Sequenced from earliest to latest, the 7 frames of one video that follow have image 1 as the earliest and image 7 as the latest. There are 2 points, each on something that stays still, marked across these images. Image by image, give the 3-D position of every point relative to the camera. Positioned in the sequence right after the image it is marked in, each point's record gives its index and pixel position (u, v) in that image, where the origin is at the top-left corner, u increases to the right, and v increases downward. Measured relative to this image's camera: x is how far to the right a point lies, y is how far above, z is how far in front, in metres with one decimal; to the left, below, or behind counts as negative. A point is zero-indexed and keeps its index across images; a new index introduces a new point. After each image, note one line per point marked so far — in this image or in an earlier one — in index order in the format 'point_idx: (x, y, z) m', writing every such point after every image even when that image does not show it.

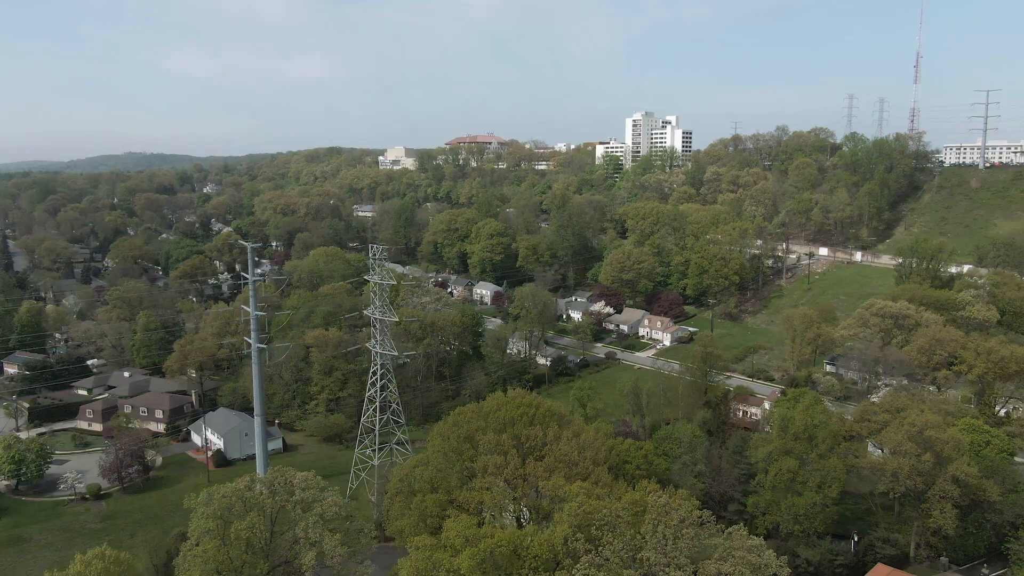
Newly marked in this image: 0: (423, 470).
0: (-2.0, -4.1, +17.2) m
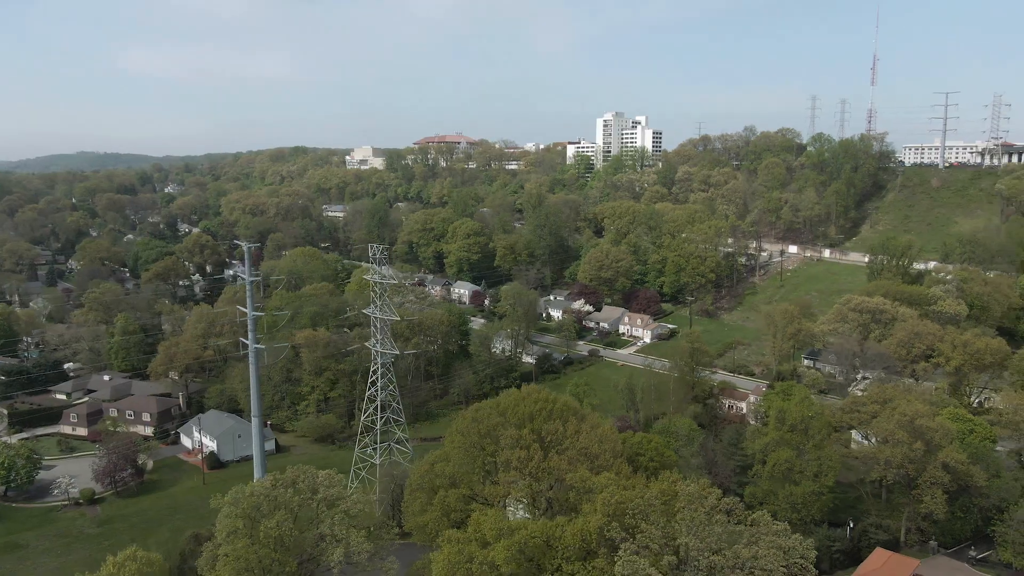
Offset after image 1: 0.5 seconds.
0: (-1.5, -4.1, +17.4) m
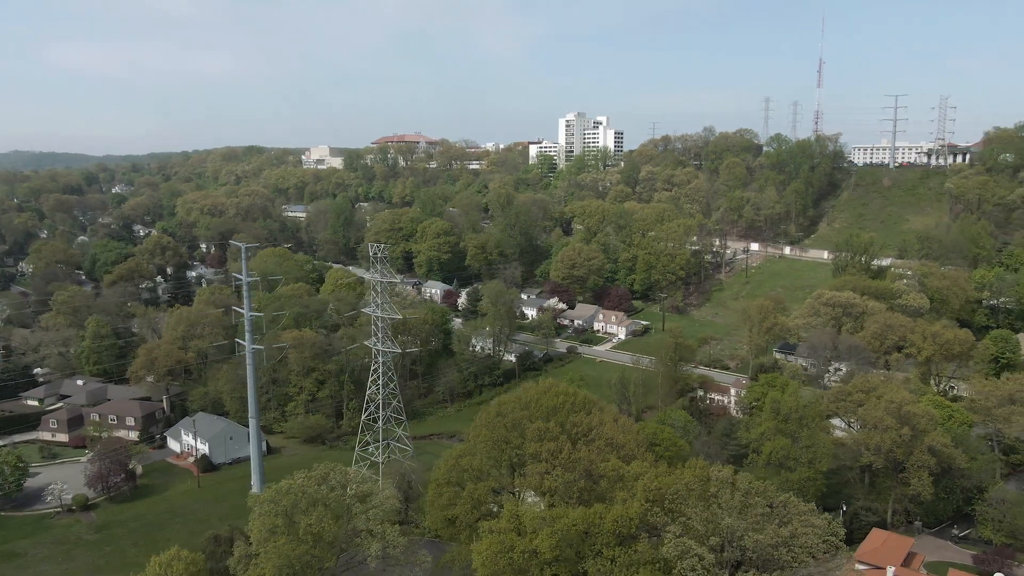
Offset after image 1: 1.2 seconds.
0: (-0.9, -4.0, +17.8) m
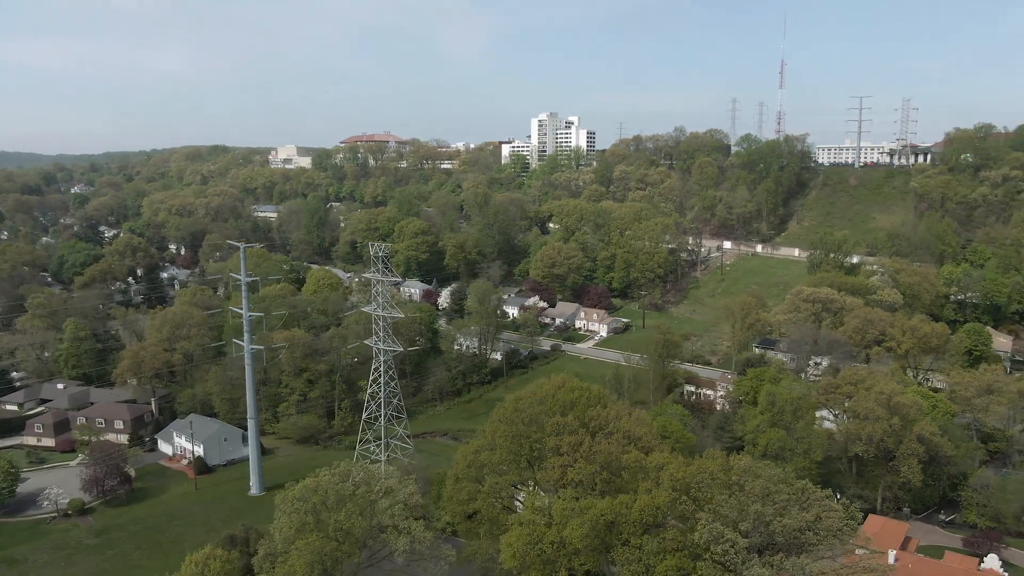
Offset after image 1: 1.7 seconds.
0: (-0.5, -3.9, +18.1) m
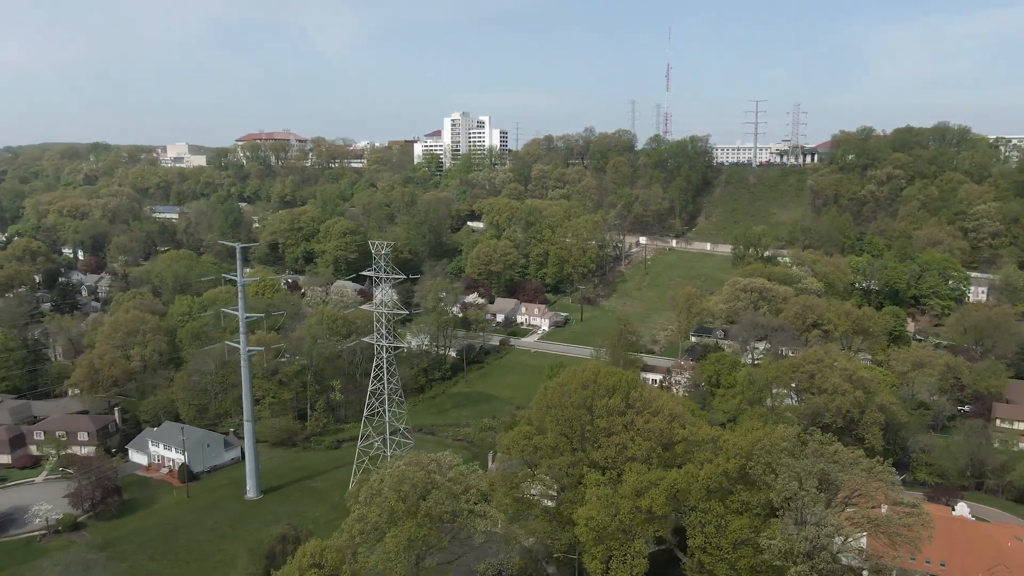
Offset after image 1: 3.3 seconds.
0: (+0.8, -3.8, +19.2) m
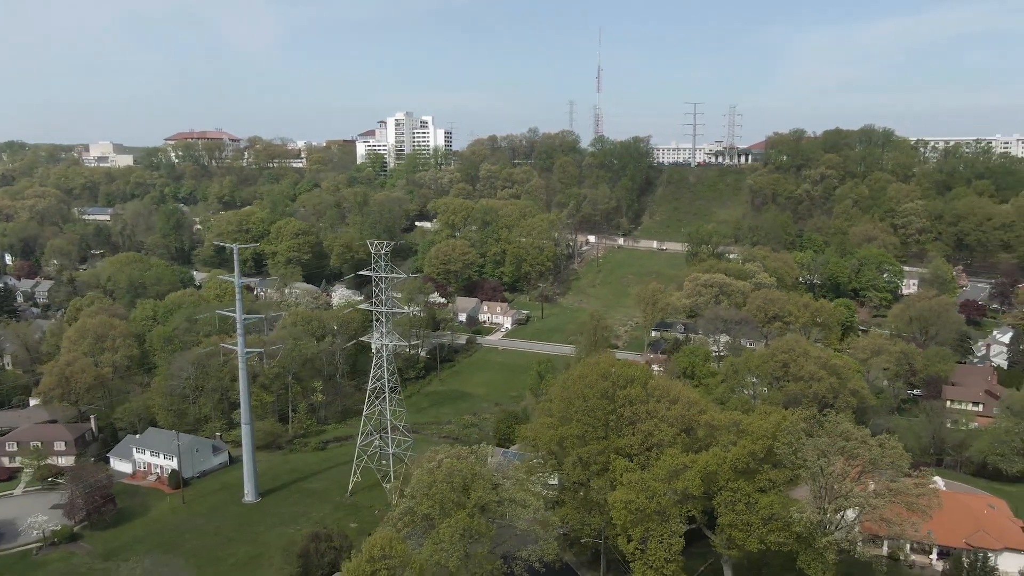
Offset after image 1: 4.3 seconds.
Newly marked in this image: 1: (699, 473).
0: (+1.6, -3.7, +20.0) m
1: (+4.3, -4.3, +17.7) m
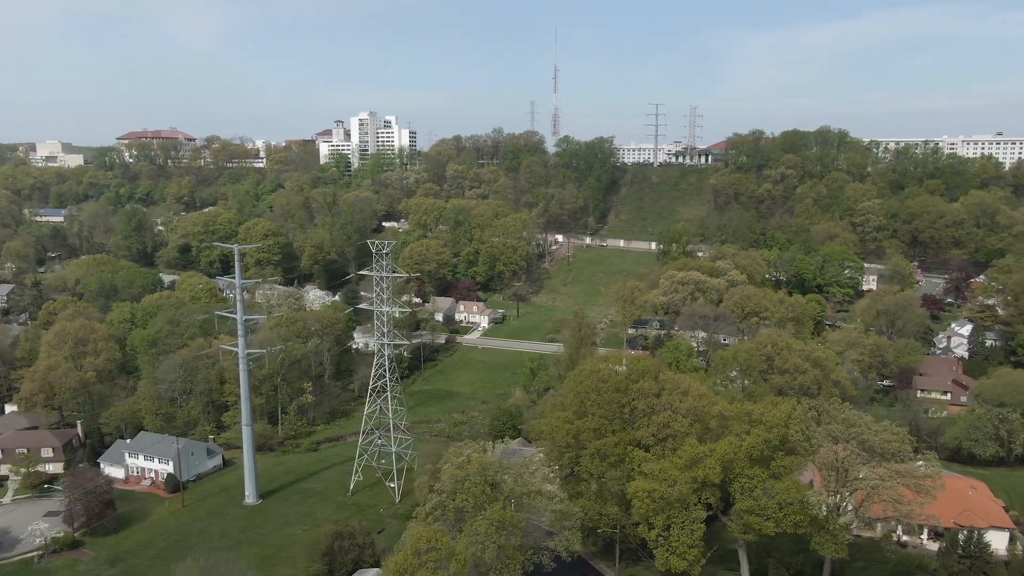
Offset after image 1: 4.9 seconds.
0: (+2.0, -3.6, +20.5) m
1: (+4.9, -4.2, +18.5) m
